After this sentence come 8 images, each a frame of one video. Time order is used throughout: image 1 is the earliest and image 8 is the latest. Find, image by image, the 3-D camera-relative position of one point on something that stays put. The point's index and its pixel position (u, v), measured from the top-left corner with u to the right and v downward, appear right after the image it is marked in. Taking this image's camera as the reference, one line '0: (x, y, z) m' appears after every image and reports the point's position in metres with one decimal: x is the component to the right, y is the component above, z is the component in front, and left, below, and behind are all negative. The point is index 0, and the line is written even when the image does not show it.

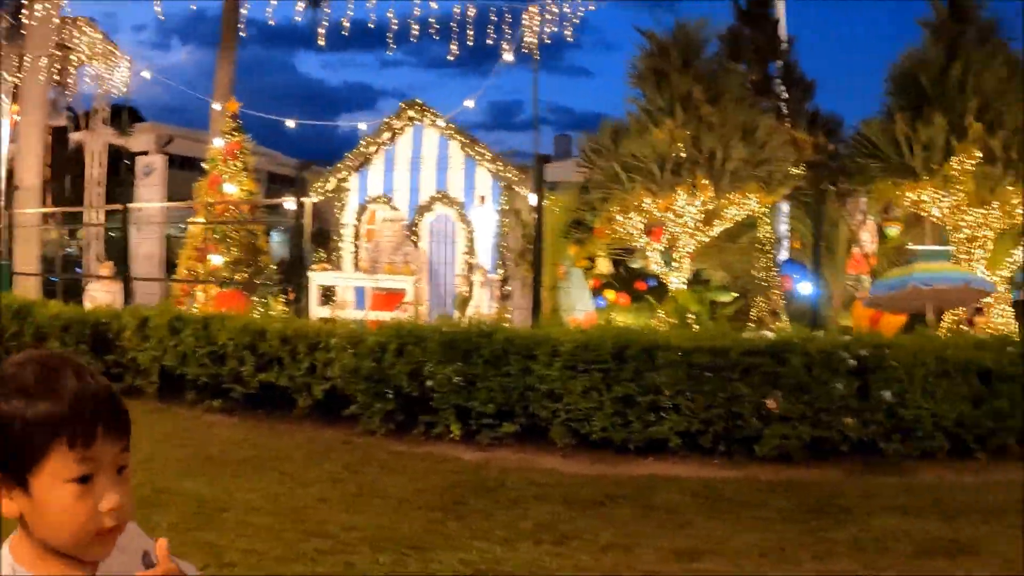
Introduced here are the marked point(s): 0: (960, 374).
0: (+2.1, -0.4, +6.5) m
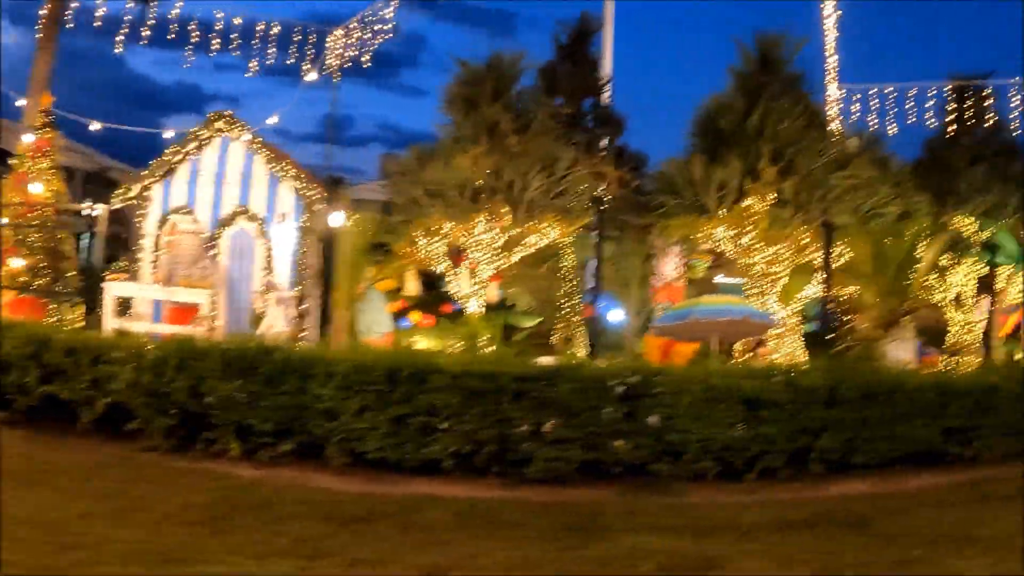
0: (+1.1, -0.6, +6.8) m
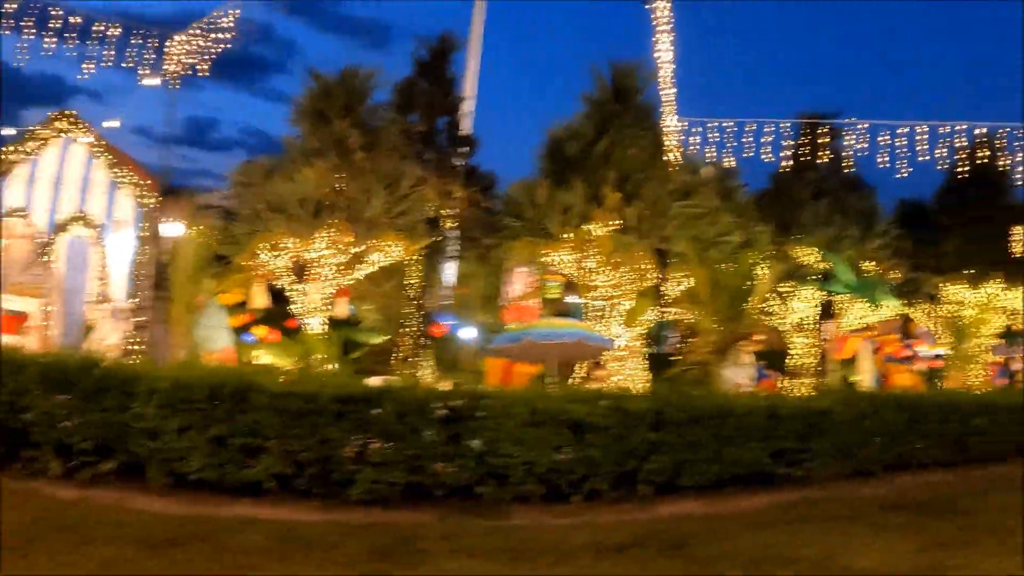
0: (+0.2, -0.7, +7.0) m
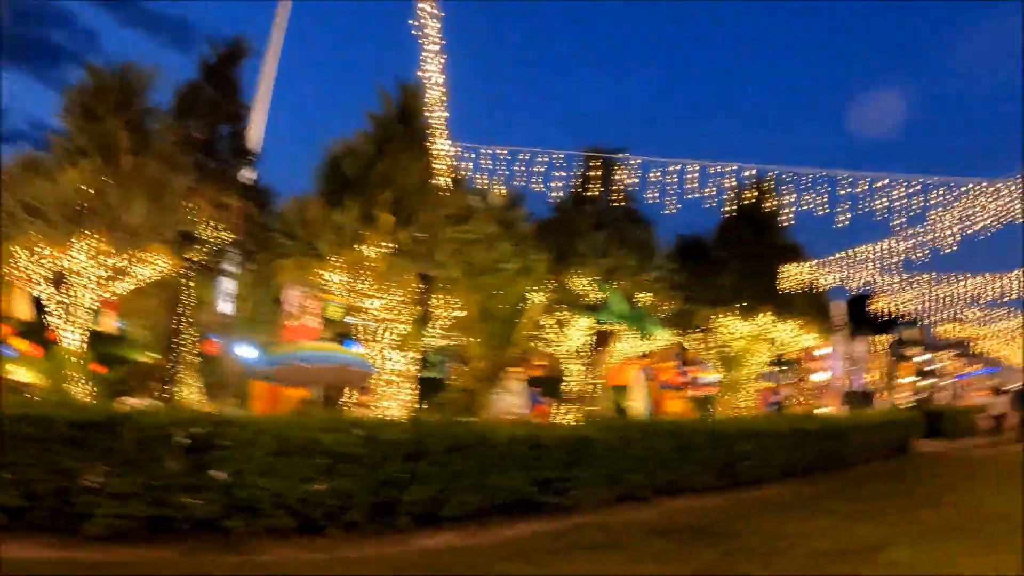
0: (-1.0, -0.8, +6.8) m
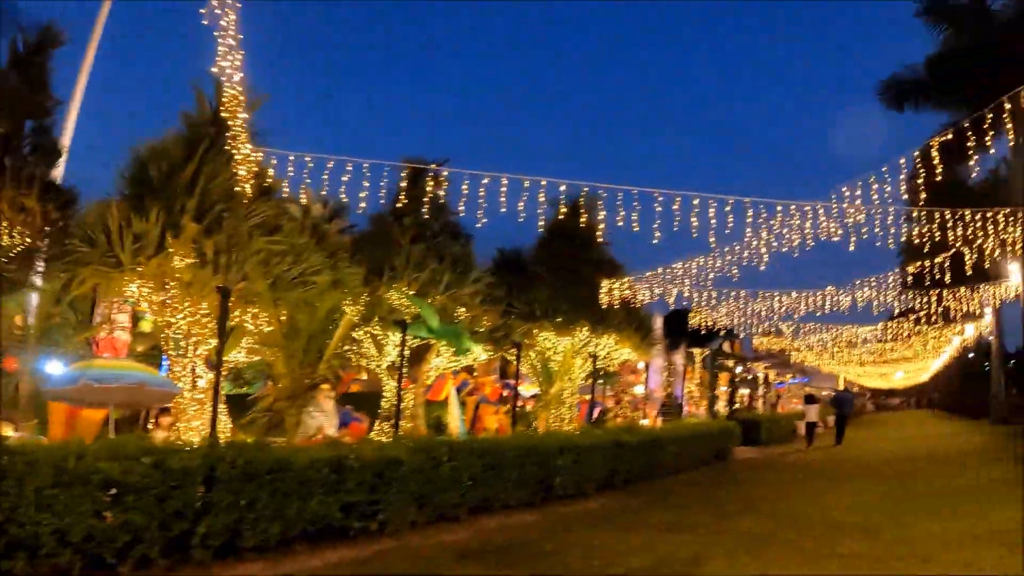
0: (-2.0, -0.9, +6.2) m
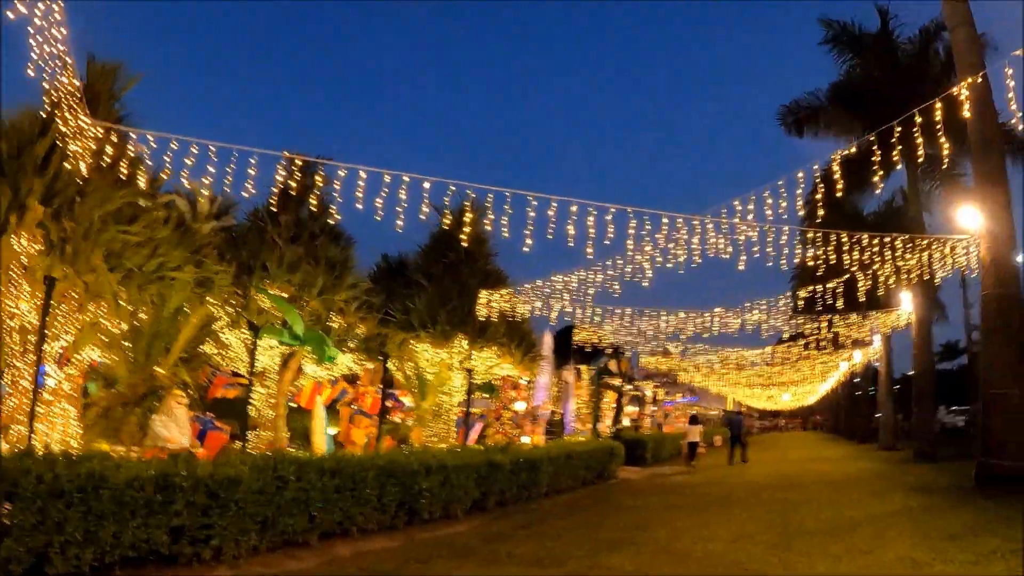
0: (-2.6, -0.9, +5.2) m
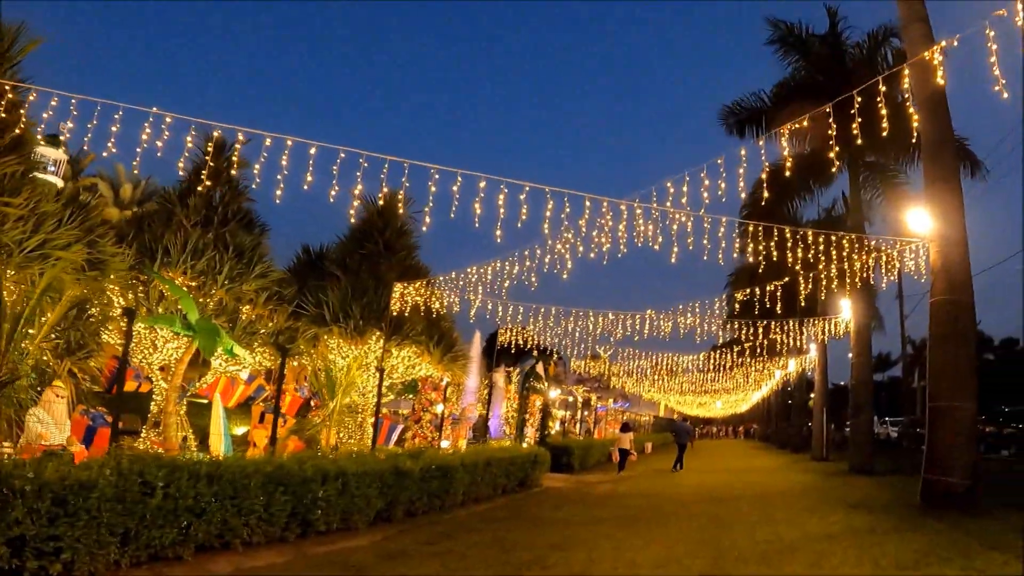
0: (-3.0, -0.7, +4.1) m
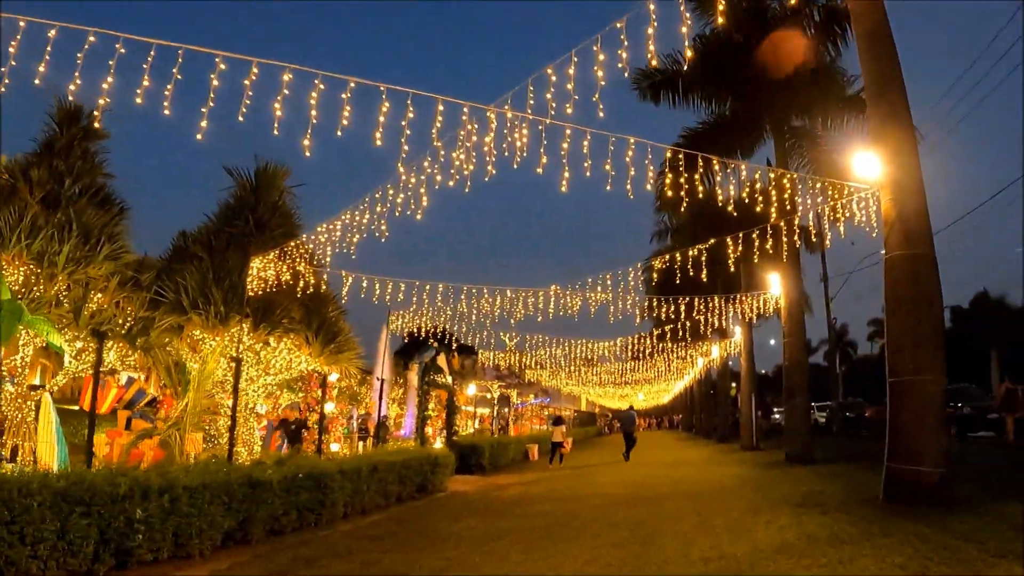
0: (-3.5, -0.6, +2.0) m
